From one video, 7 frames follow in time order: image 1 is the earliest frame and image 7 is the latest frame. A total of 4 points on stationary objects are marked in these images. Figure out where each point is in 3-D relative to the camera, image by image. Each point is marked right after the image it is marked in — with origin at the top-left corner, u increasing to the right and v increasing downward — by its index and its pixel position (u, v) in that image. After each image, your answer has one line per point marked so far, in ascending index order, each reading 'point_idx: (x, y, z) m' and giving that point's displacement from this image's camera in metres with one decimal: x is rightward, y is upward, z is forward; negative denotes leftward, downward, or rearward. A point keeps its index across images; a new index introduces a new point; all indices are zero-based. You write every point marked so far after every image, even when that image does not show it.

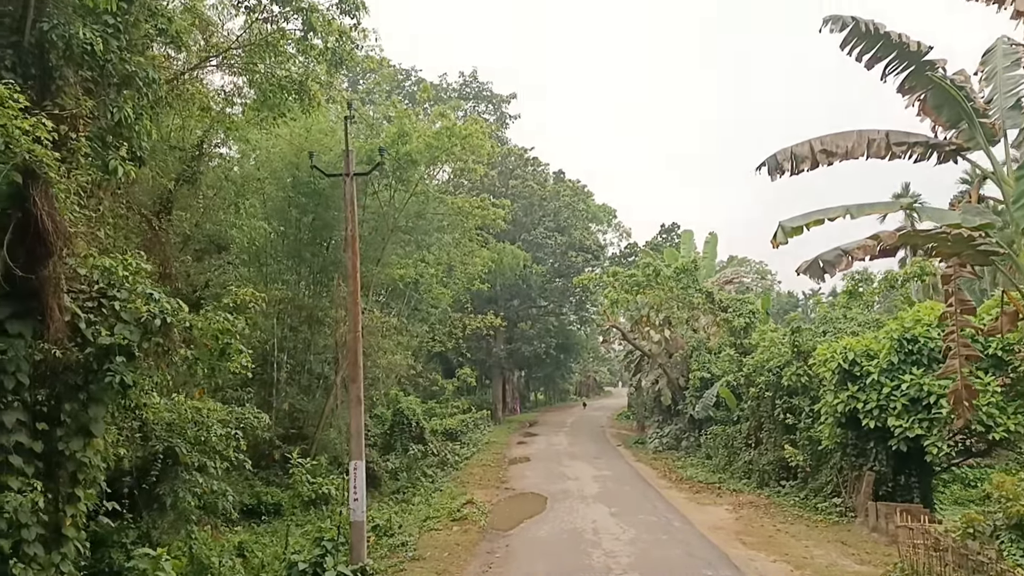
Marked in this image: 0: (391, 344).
0: (-2.8, -1.3, +16.2) m
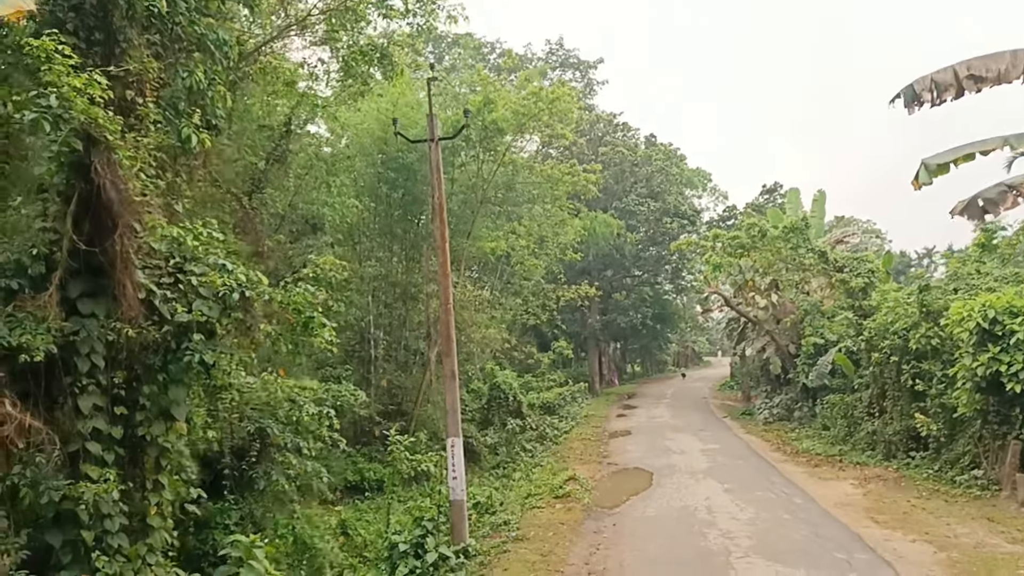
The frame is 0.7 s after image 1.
0: (-0.6, -0.7, +16.1) m
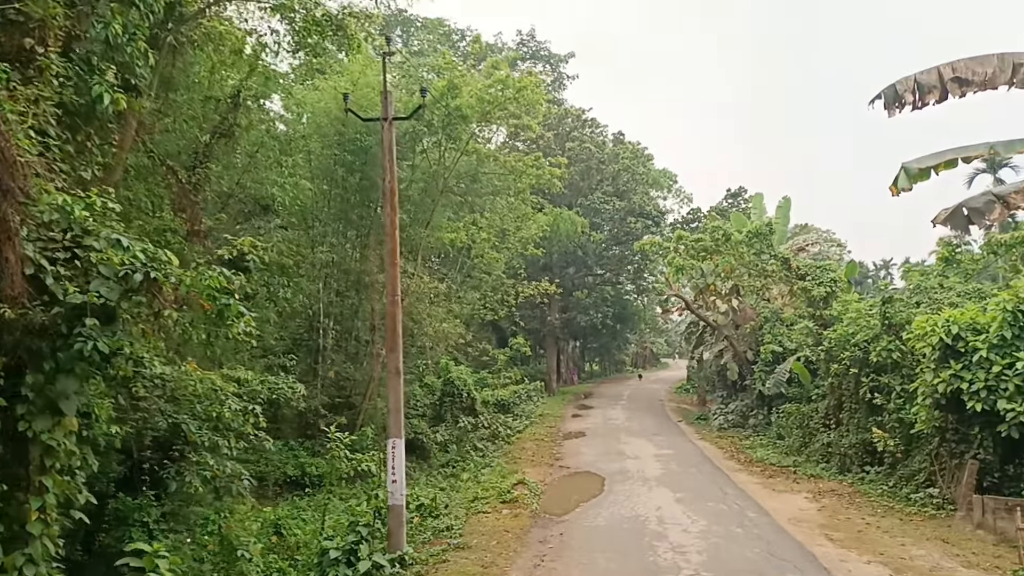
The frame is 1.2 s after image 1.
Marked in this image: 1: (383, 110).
0: (-1.6, -0.5, +15.6) m
1: (-1.4, +1.9, +7.6) m
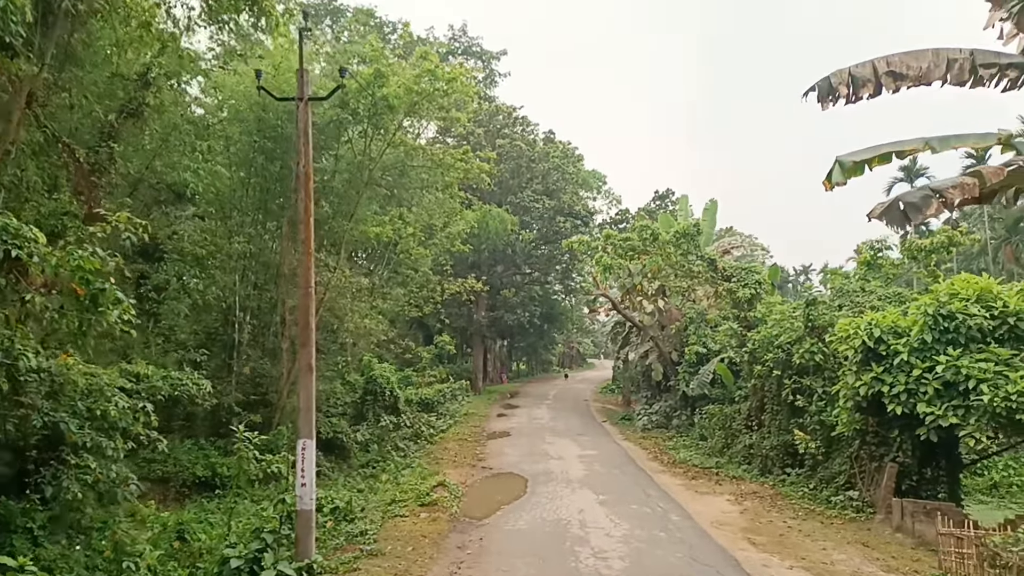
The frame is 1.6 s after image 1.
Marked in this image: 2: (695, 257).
0: (-3.2, -0.4, +15.0) m
1: (-2.1, +2.0, +7.1) m
2: (+3.5, +0.6, +13.6) m
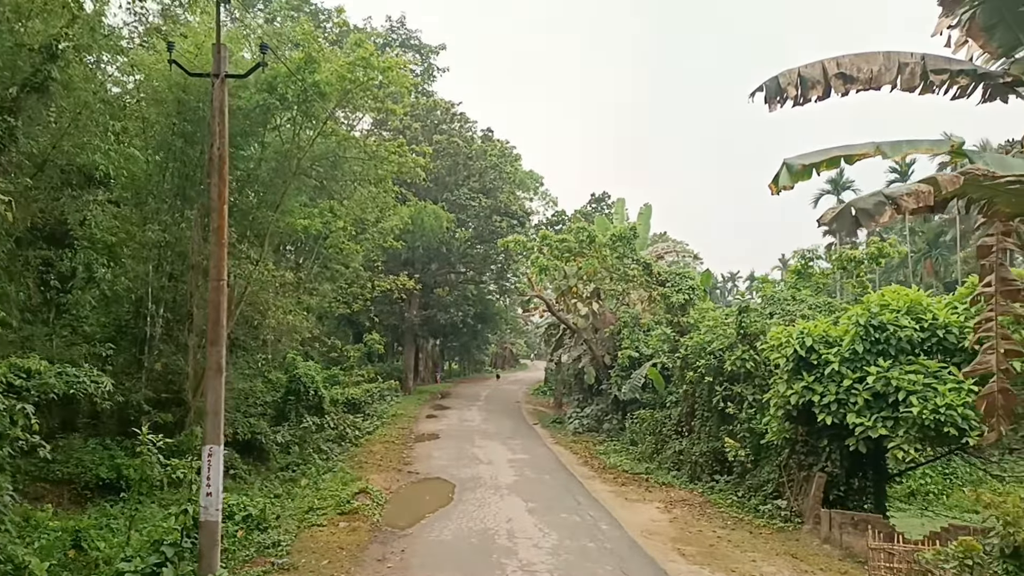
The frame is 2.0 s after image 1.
0: (-4.6, -0.3, +14.3) m
1: (-2.7, +2.0, +6.5) m
2: (+2.3, +0.5, +13.5) m
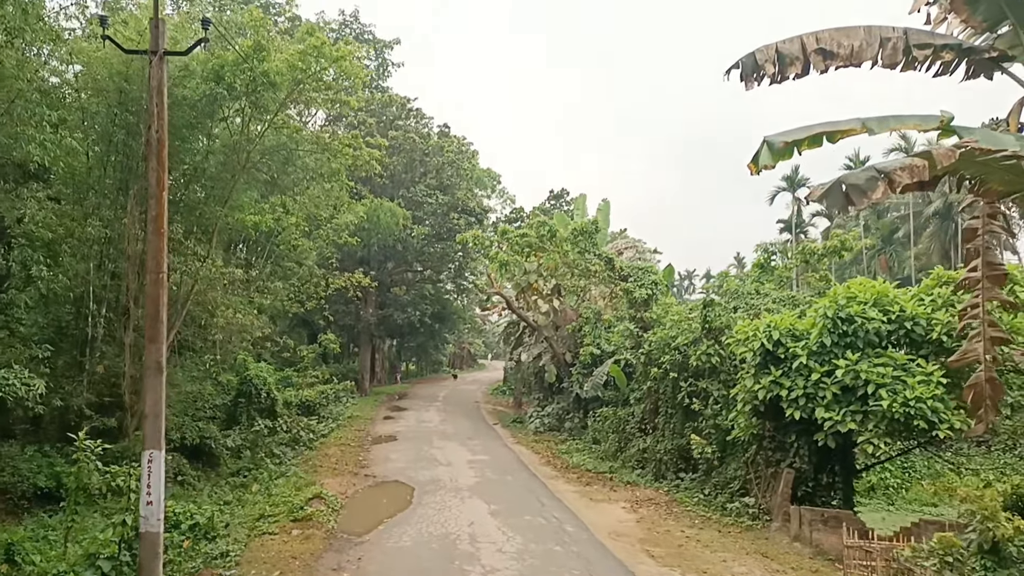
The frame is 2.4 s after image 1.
0: (-5.4, -0.3, +13.7) m
1: (-3.1, +2.1, +6.0) m
2: (+1.5, +0.6, +13.3) m
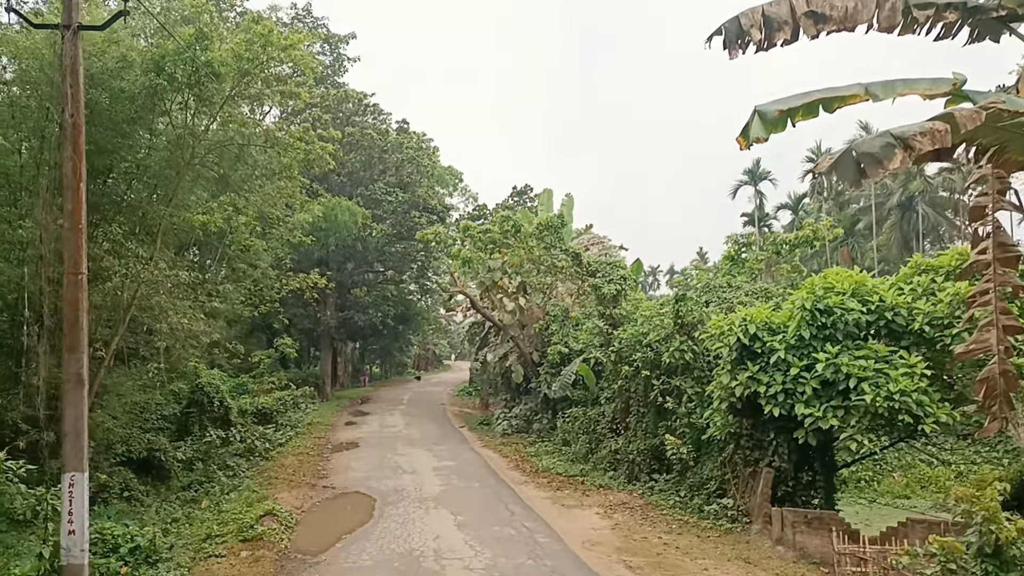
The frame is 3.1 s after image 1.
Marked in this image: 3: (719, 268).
0: (-6.0, -0.3, +13.0) m
1: (-3.4, +2.1, +5.4) m
2: (+0.8, +0.7, +12.9) m
3: (+2.9, +0.3, +9.8) m
